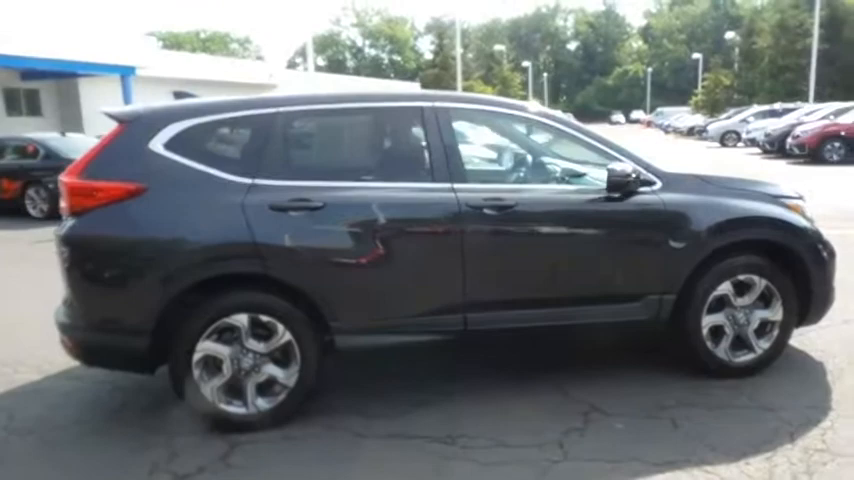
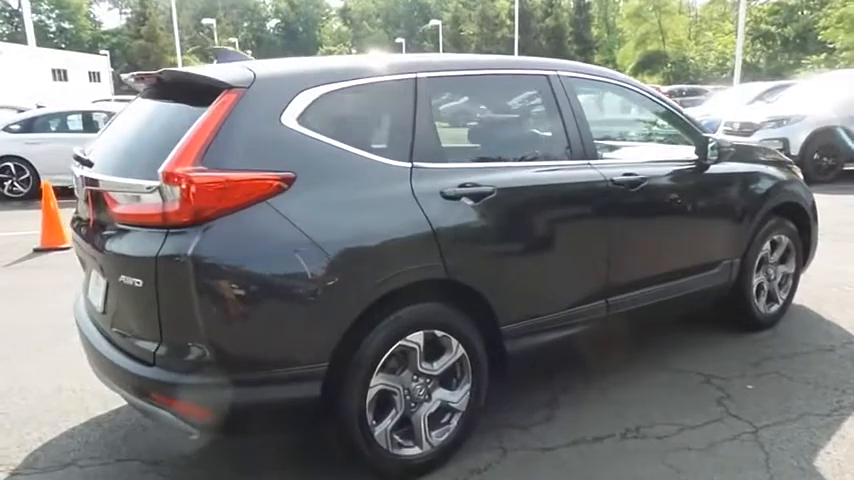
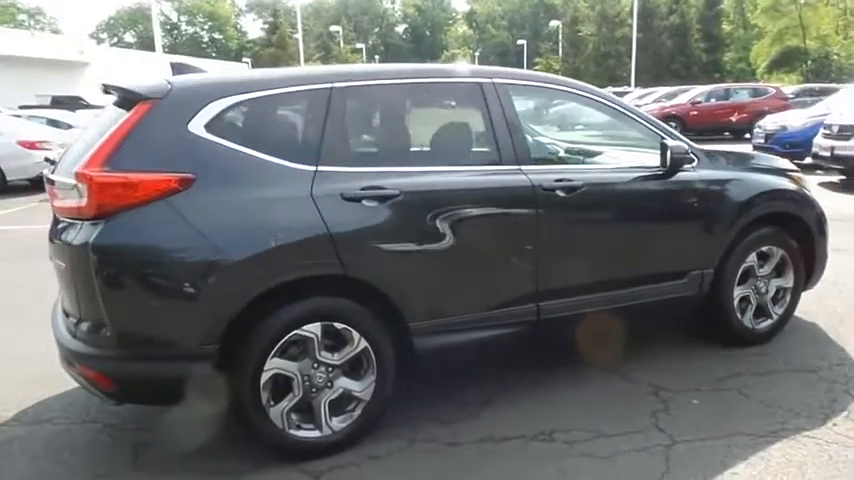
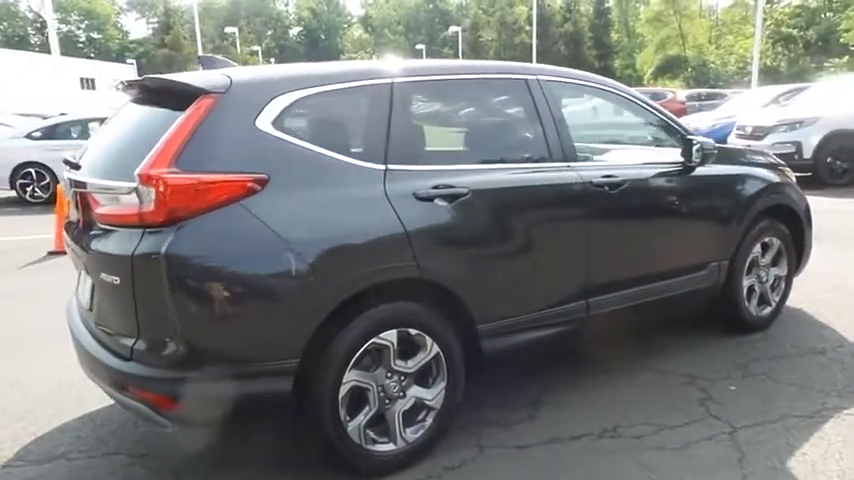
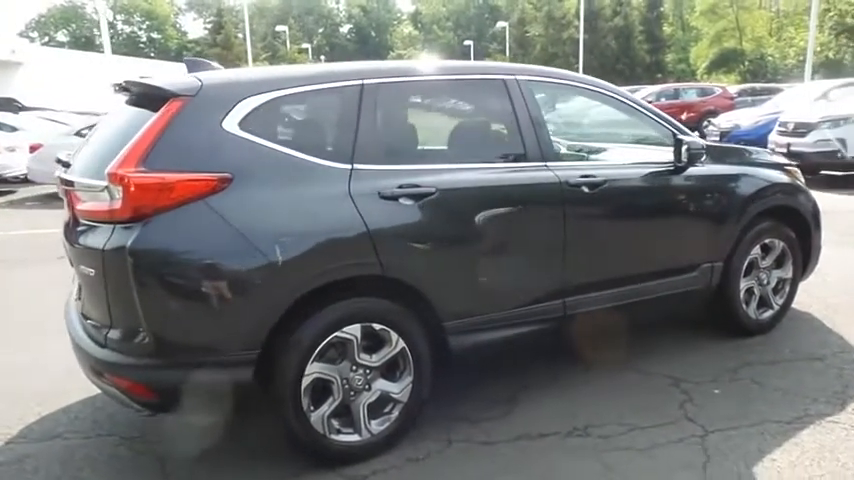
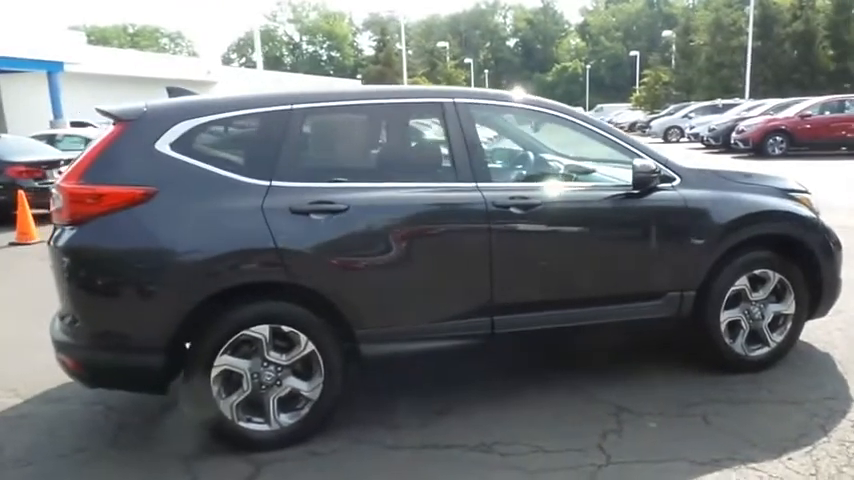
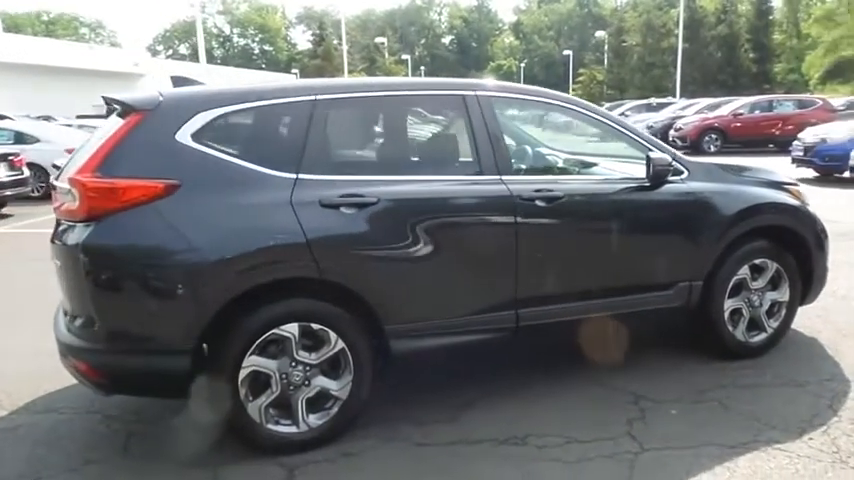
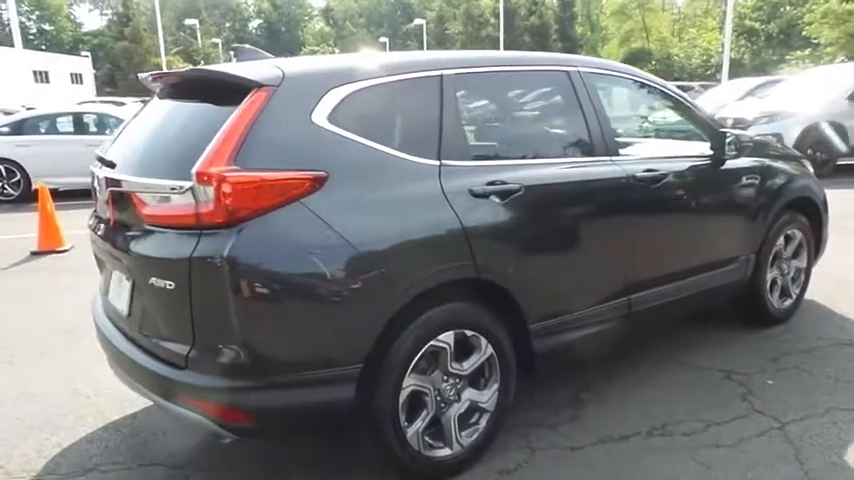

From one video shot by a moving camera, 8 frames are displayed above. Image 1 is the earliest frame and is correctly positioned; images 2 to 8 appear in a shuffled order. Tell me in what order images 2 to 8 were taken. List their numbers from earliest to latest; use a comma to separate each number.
6, 7, 3, 5, 4, 2, 8
